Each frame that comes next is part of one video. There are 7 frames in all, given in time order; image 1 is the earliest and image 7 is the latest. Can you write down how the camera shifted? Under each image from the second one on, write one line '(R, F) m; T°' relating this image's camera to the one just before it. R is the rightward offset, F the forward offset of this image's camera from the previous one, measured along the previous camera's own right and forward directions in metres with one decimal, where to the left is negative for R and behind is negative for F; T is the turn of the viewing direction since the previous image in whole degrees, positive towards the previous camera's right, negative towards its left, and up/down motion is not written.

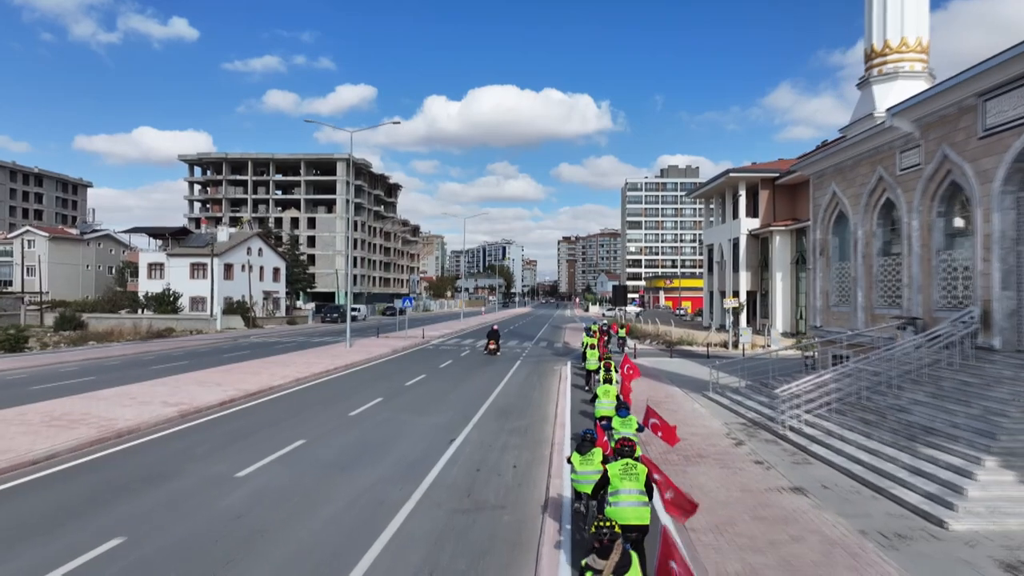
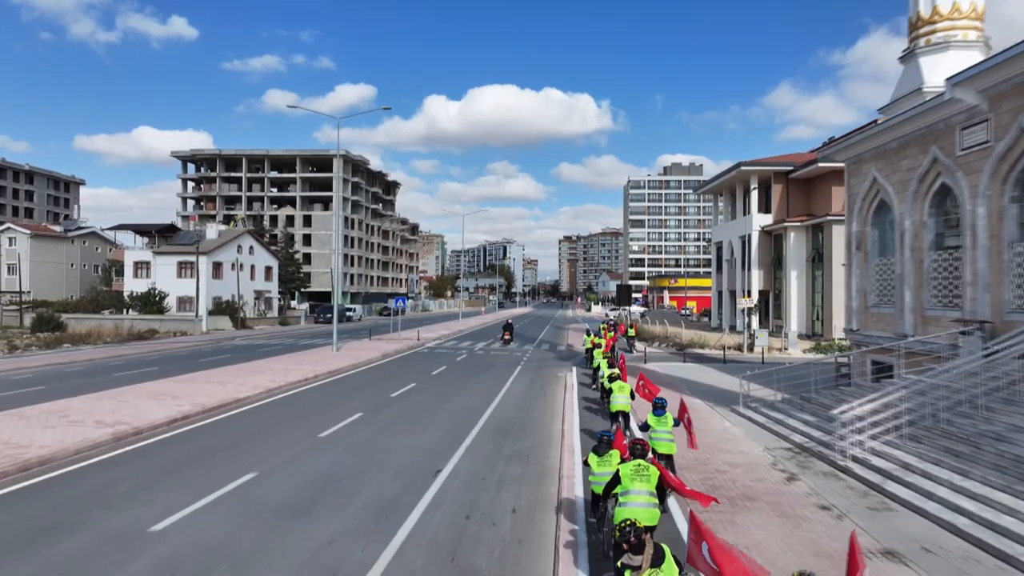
(0.0, +2.2) m; 0°
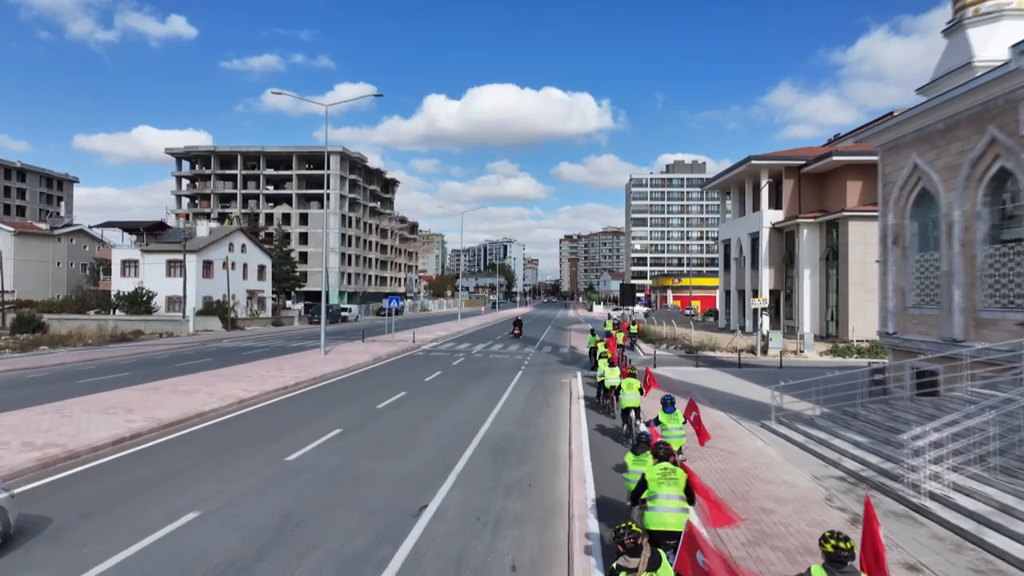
(0.0, +1.7) m; 0°
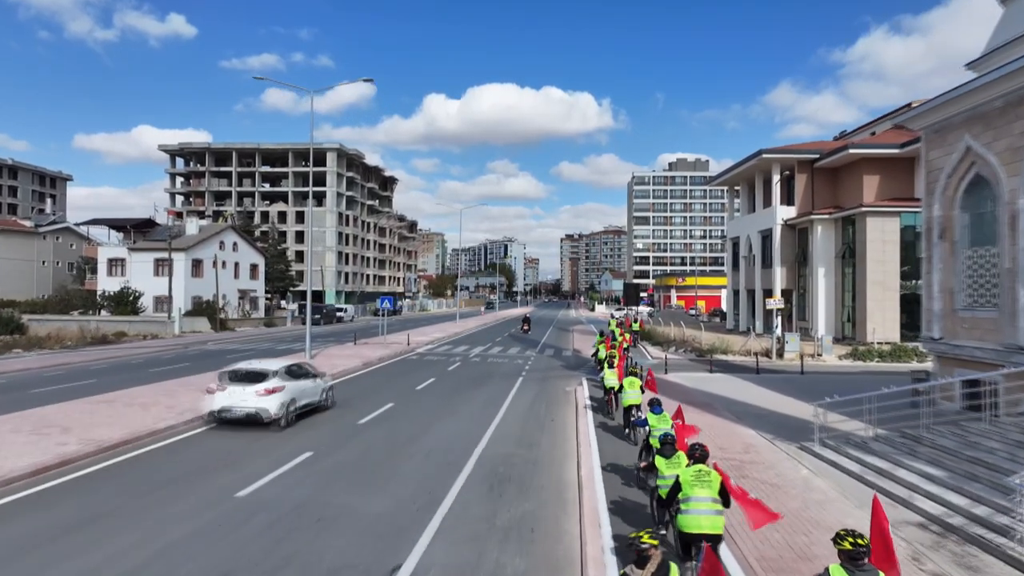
(0.0, +1.8) m; 0°
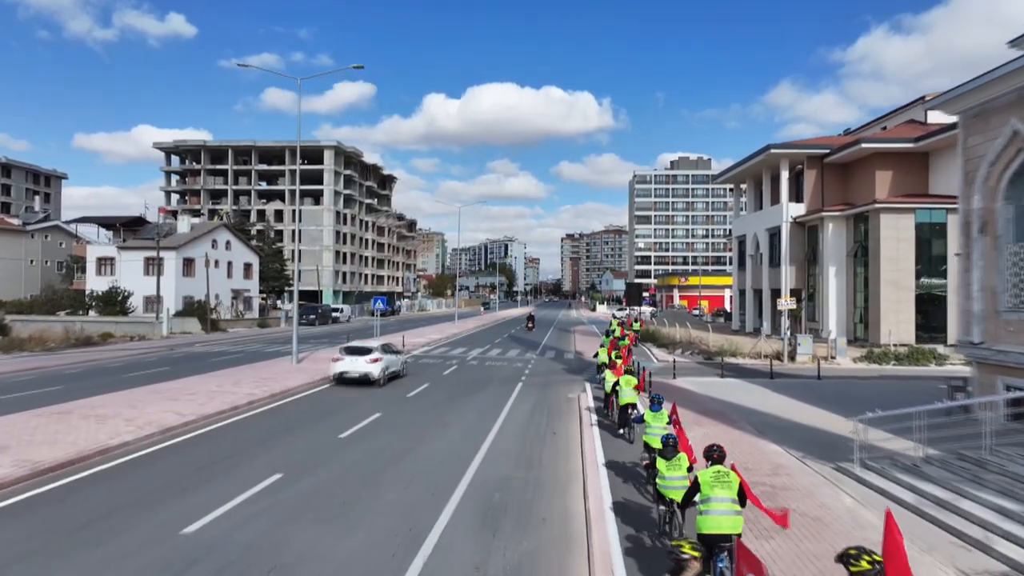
(0.0, +1.3) m; 0°
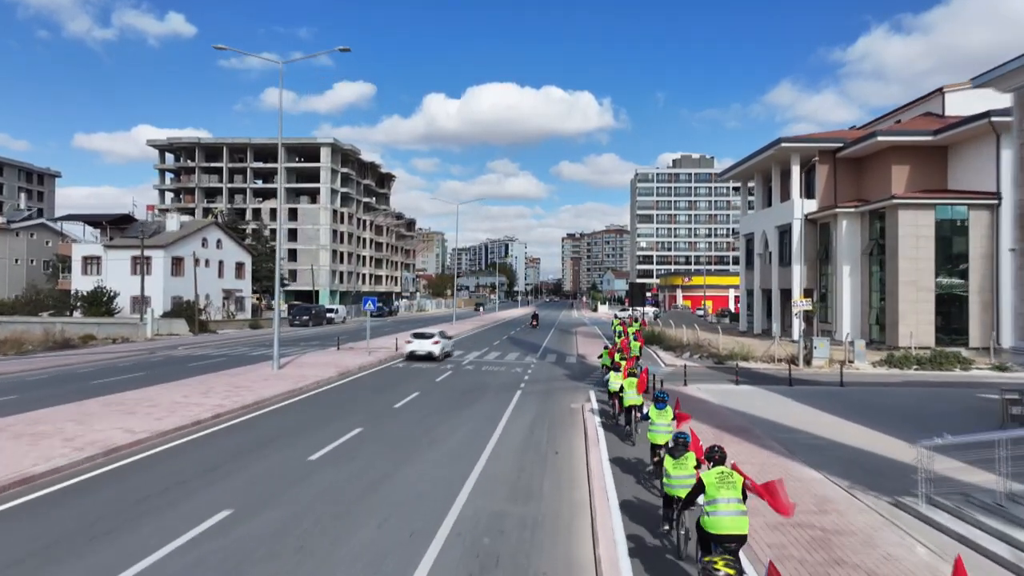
(+0.1, +1.6) m; 0°
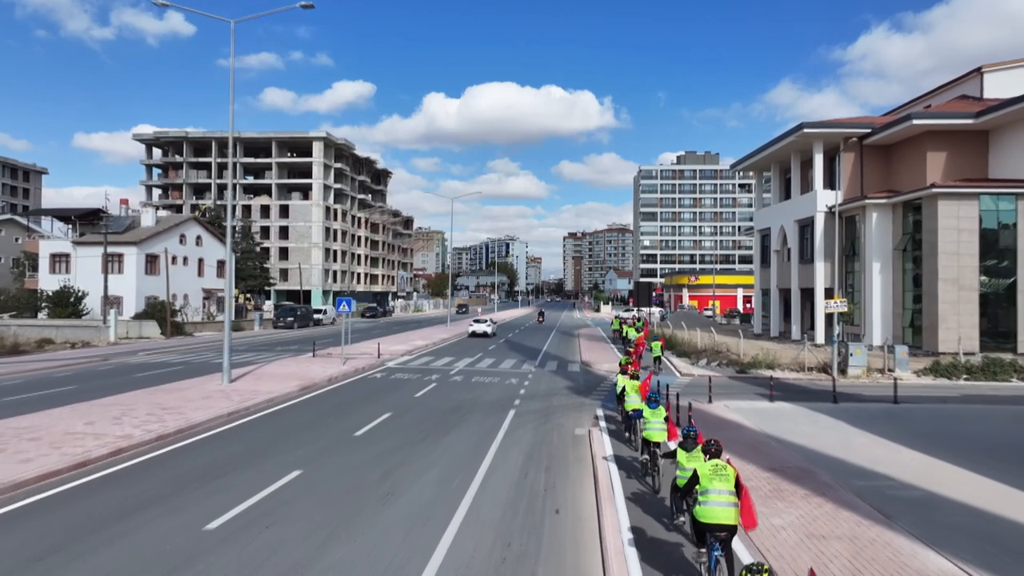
(+0.2, +3.1) m; 0°
